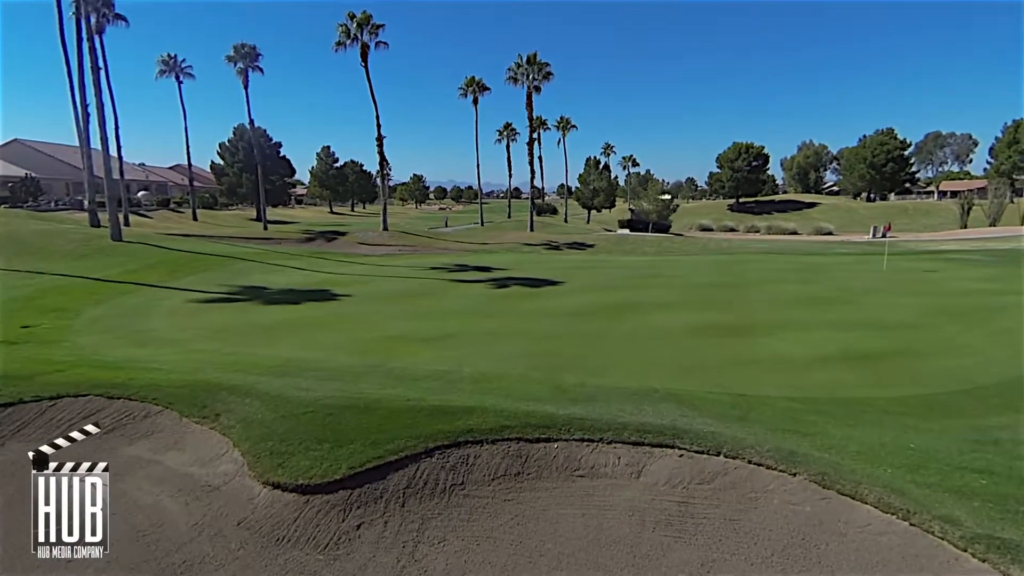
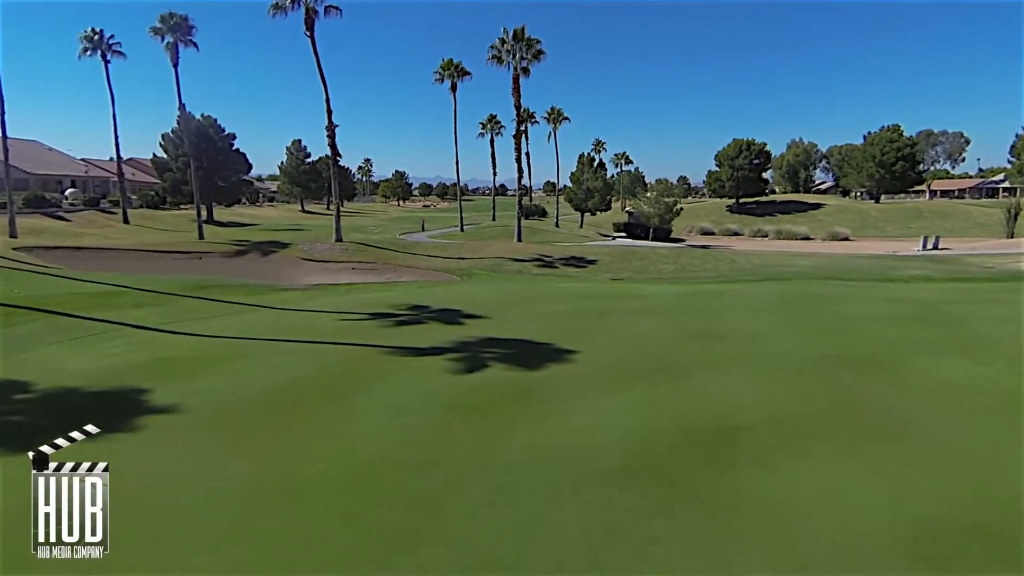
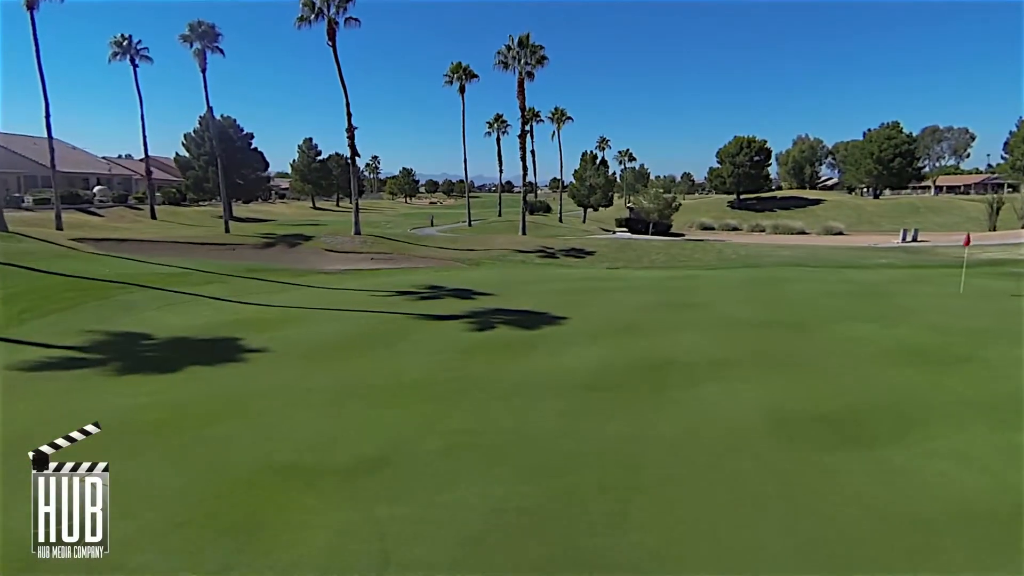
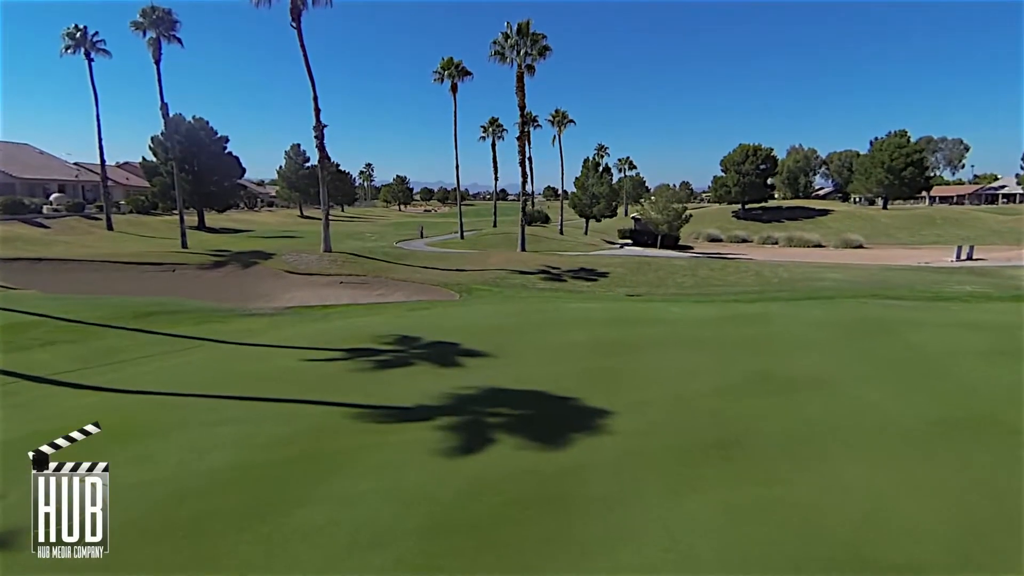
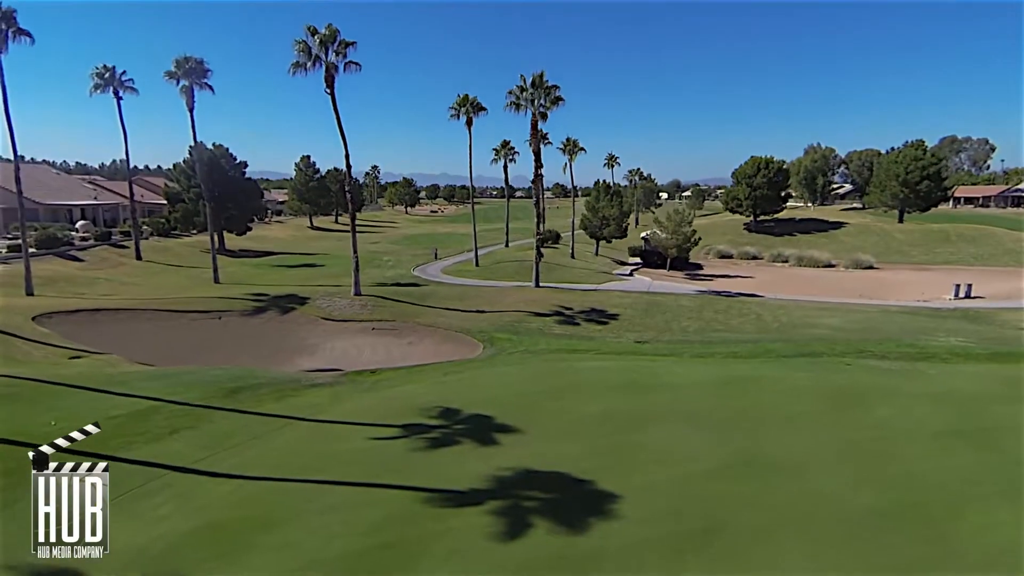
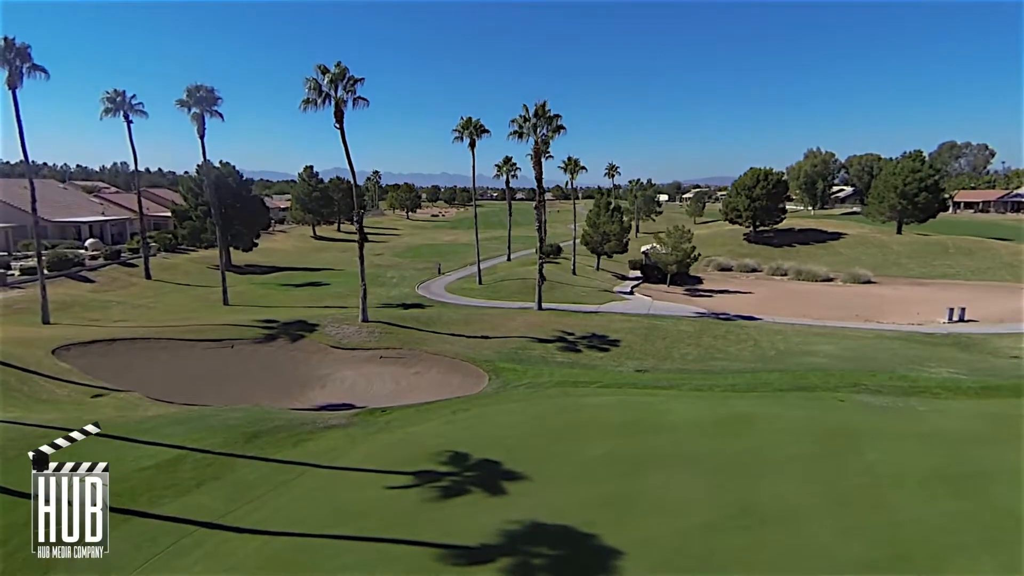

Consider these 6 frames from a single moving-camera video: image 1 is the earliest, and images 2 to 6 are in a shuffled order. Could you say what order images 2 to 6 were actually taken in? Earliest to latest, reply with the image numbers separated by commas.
3, 2, 4, 5, 6
